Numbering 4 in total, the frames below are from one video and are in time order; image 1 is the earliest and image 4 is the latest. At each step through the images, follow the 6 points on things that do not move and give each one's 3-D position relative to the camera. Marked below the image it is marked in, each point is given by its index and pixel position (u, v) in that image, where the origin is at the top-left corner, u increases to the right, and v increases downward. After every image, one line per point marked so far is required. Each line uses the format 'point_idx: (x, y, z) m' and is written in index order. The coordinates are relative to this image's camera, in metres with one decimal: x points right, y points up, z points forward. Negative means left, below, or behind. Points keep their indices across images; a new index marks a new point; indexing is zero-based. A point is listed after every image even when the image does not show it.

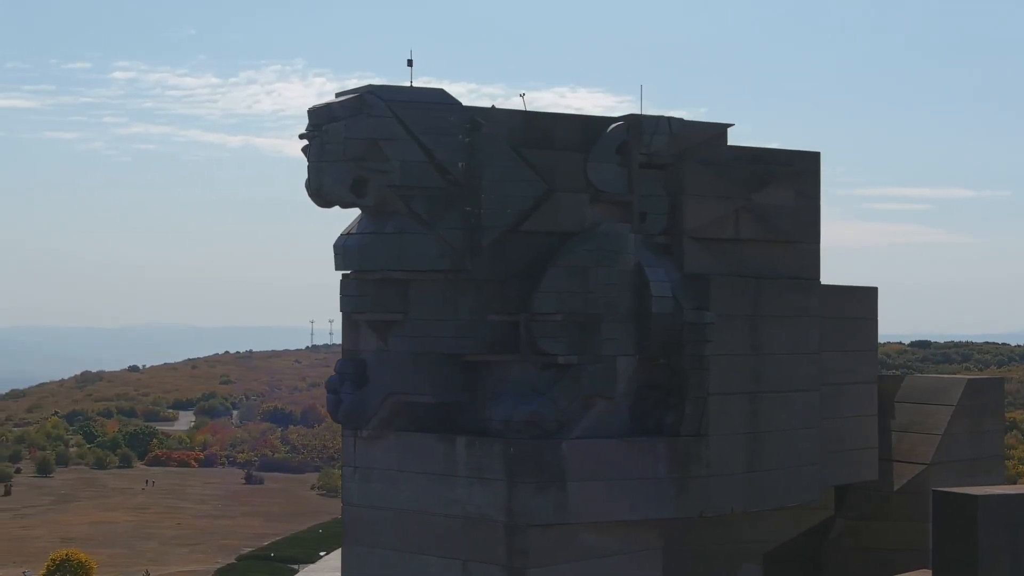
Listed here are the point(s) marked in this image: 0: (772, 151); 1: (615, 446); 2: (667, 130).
0: (+2.1, +1.1, +15.6) m
1: (+0.8, -1.2, +14.1) m
2: (+1.2, +1.2, +14.8) m
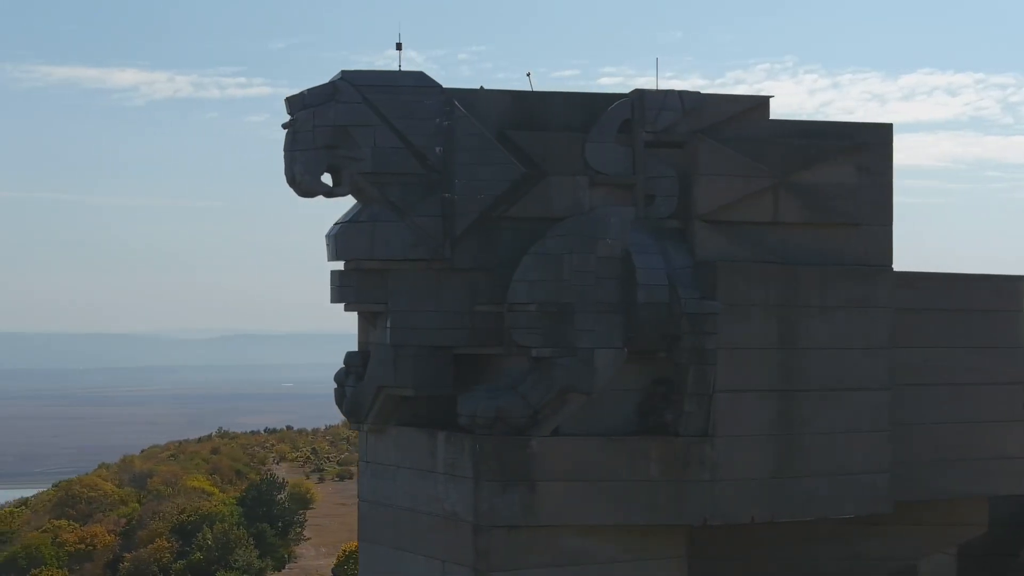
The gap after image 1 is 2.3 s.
0: (+2.3, +1.2, +14.2) m
1: (+0.6, -1.1, +13.1) m
2: (+1.2, +1.3, +13.7) m
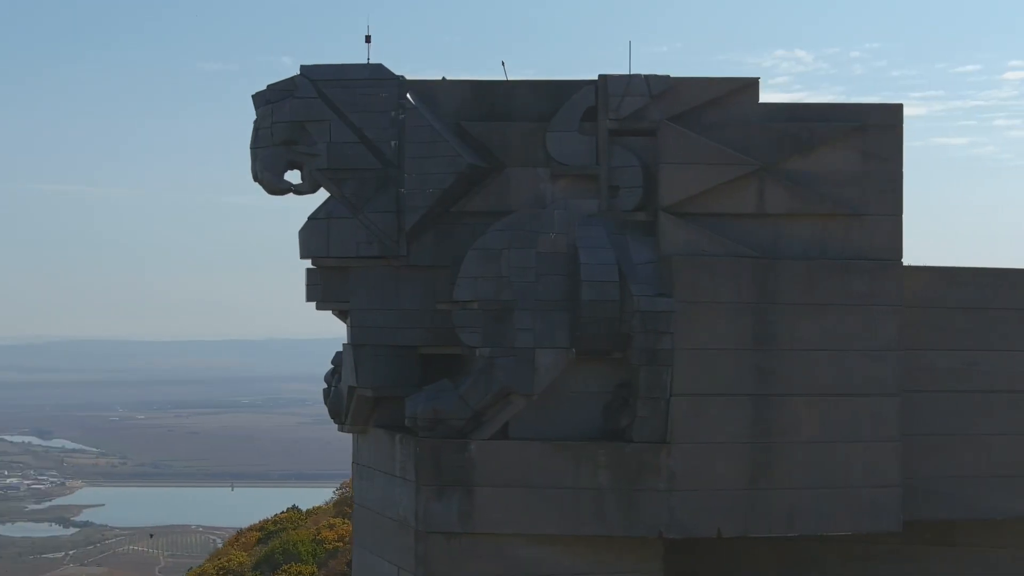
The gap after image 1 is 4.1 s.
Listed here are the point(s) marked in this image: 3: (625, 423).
0: (+2.2, +1.3, +13.1) m
1: (+0.2, -1.1, +12.5) m
2: (+0.9, +1.3, +12.9) m
3: (+0.8, -0.9, +12.6) m
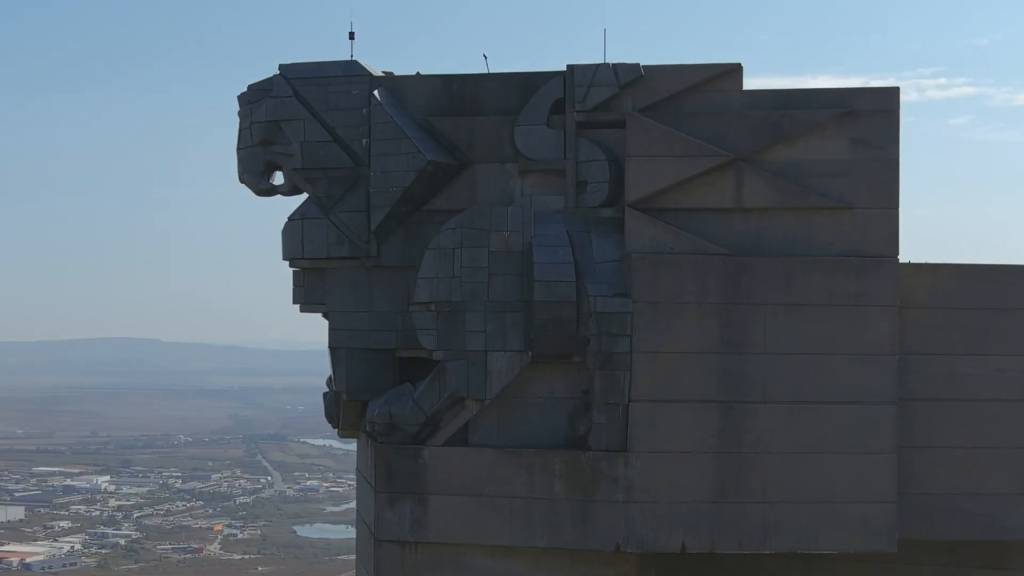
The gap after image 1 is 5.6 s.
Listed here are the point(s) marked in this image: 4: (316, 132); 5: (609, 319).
0: (+1.9, +1.3, +12.2) m
1: (-0.1, -1.1, +12.0) m
2: (+0.7, +1.3, +12.2) m
3: (+0.5, -0.9, +11.9) m
4: (-1.4, +1.1, +12.9) m
5: (+0.6, -0.2, +11.7) m
